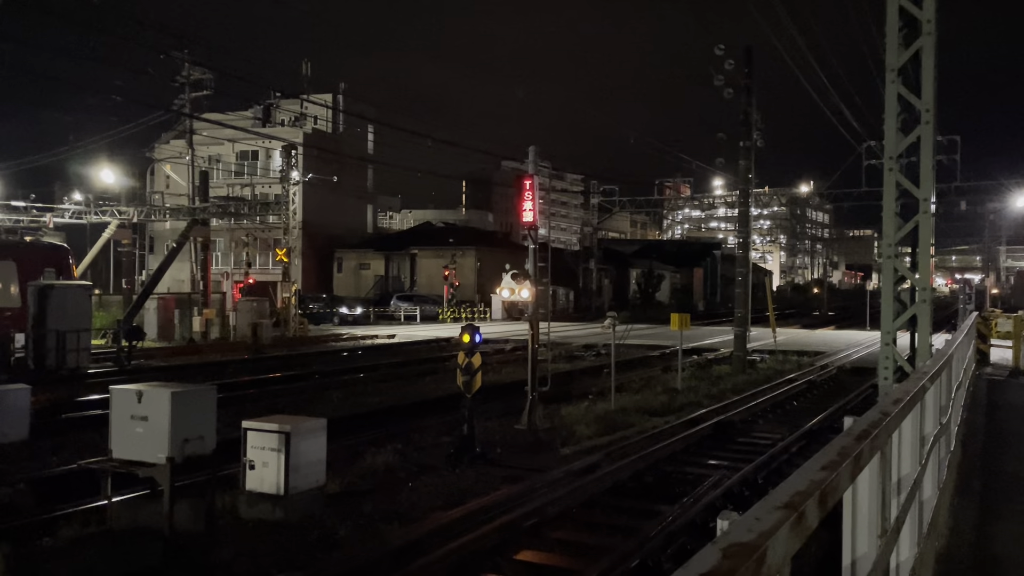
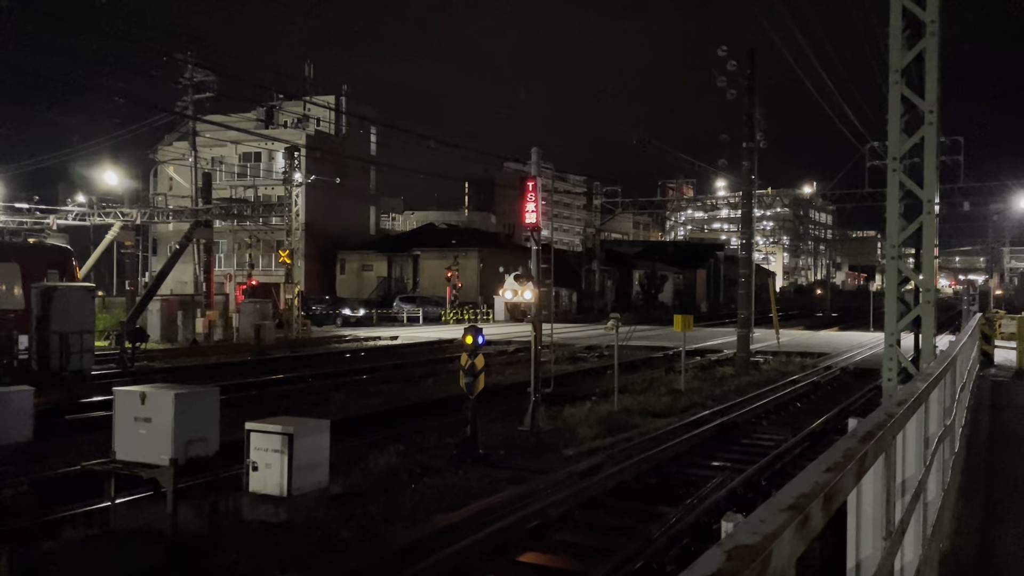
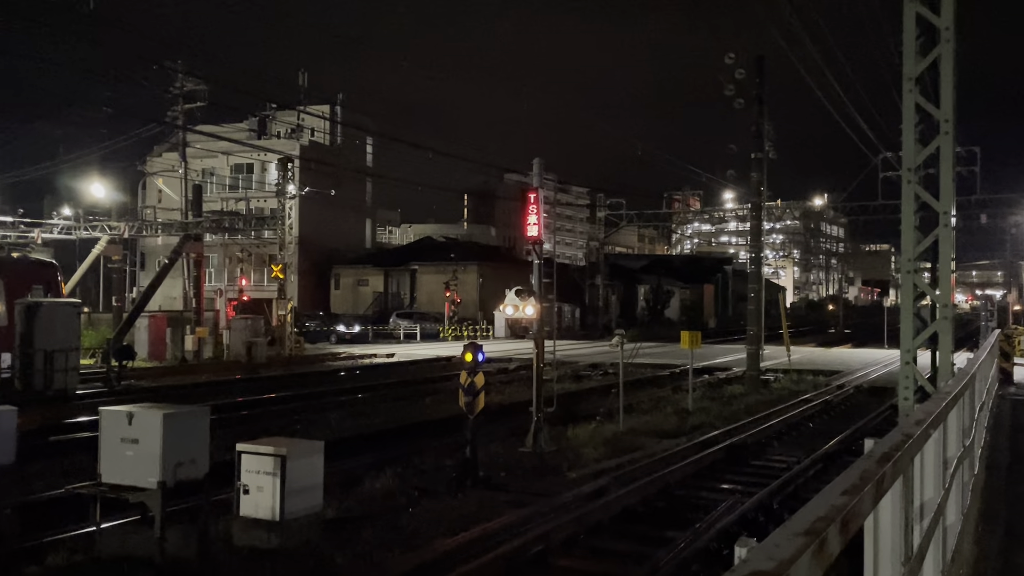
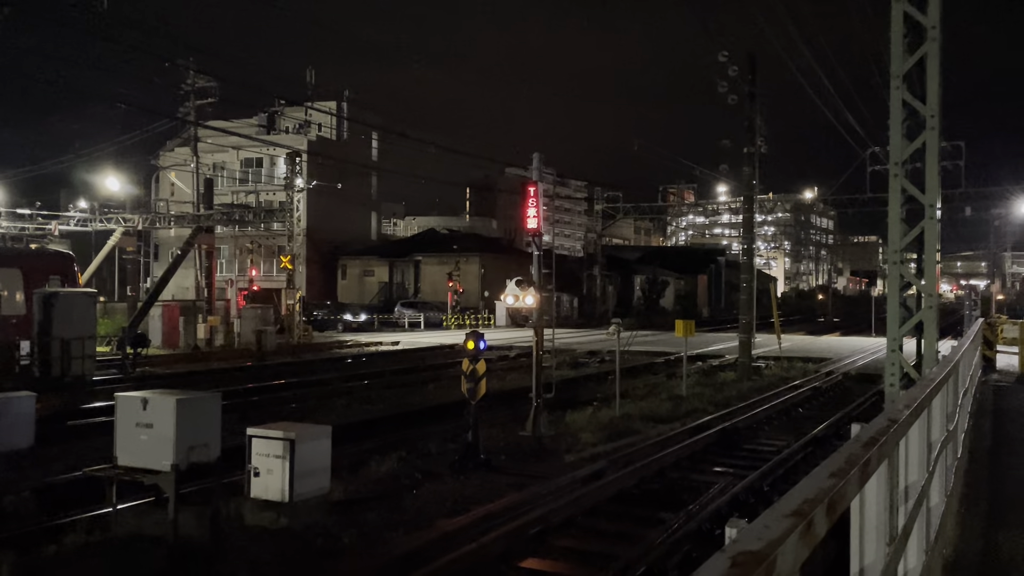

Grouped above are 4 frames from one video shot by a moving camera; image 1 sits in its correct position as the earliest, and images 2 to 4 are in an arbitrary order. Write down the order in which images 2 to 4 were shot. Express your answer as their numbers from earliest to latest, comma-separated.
2, 4, 3
